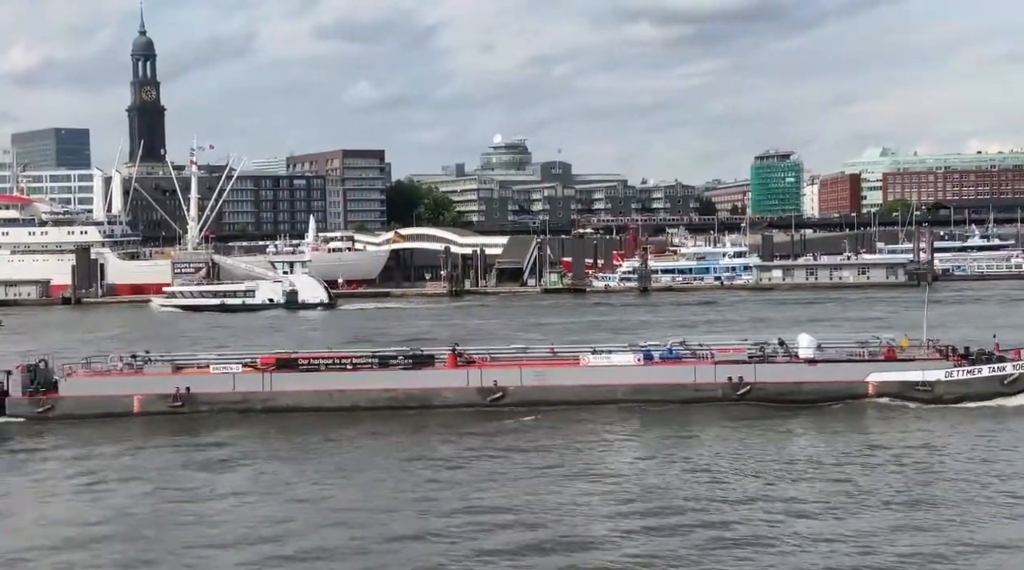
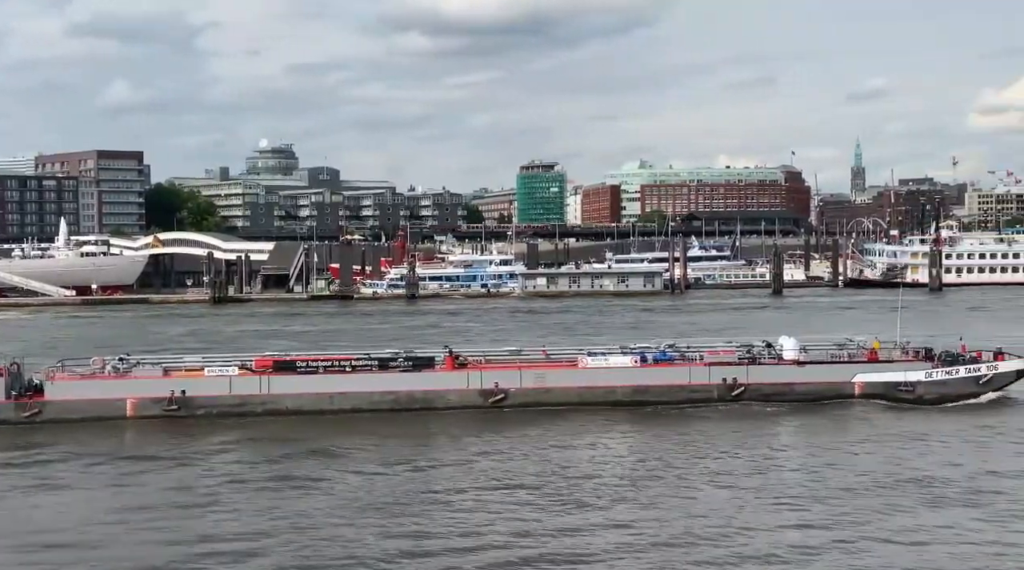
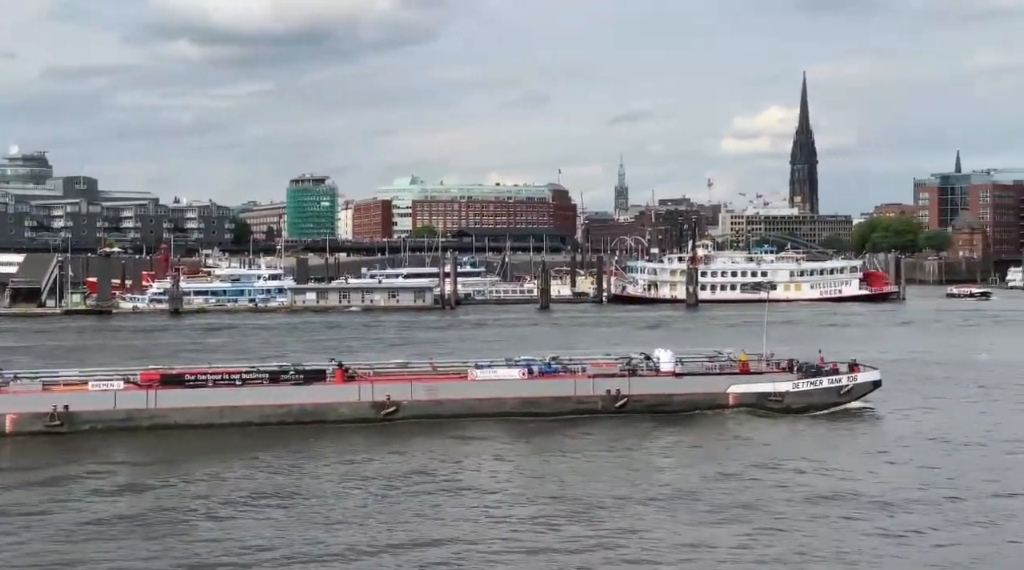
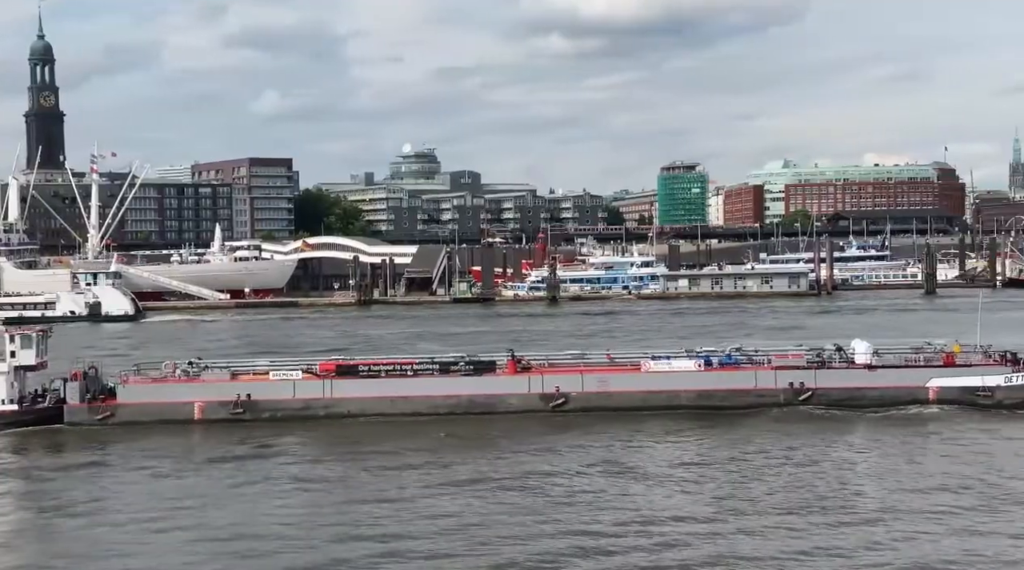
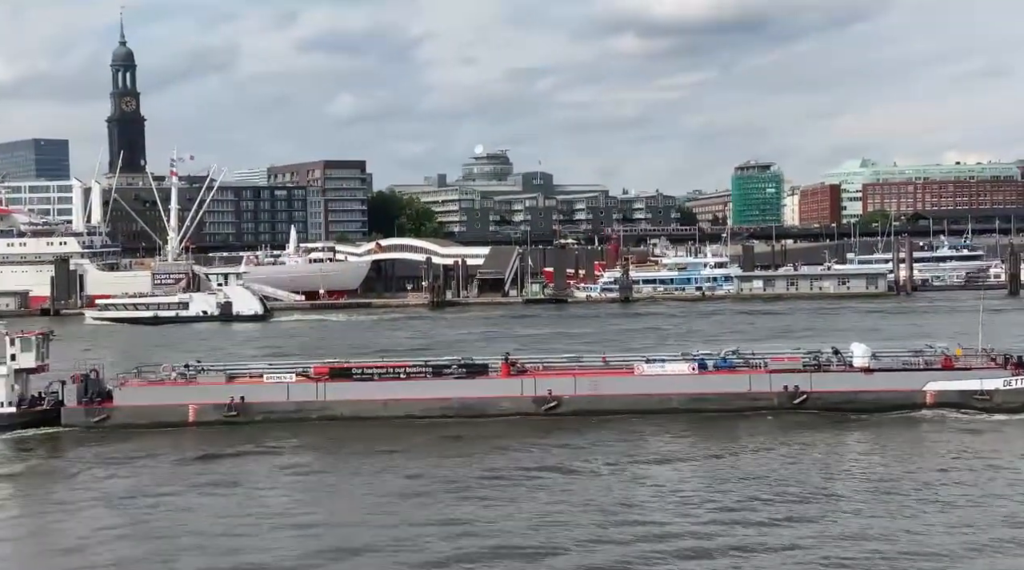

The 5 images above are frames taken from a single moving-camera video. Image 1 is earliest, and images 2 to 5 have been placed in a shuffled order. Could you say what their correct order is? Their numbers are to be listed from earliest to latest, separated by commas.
5, 4, 2, 3
